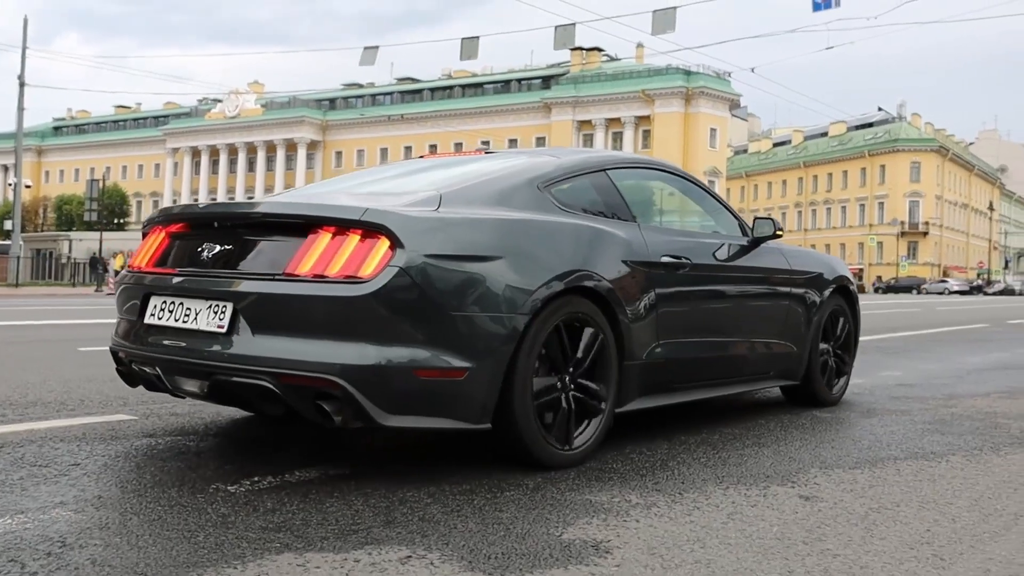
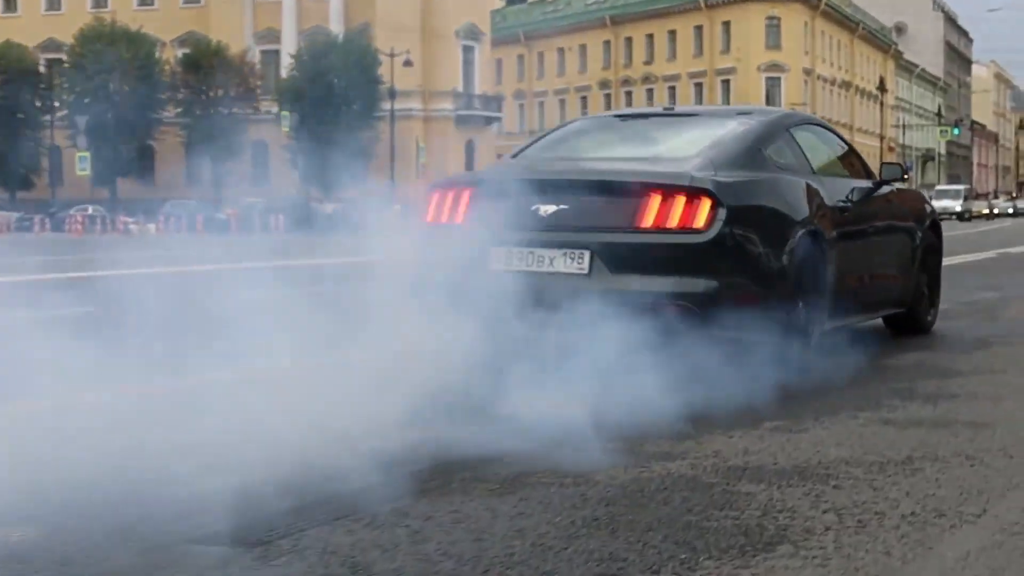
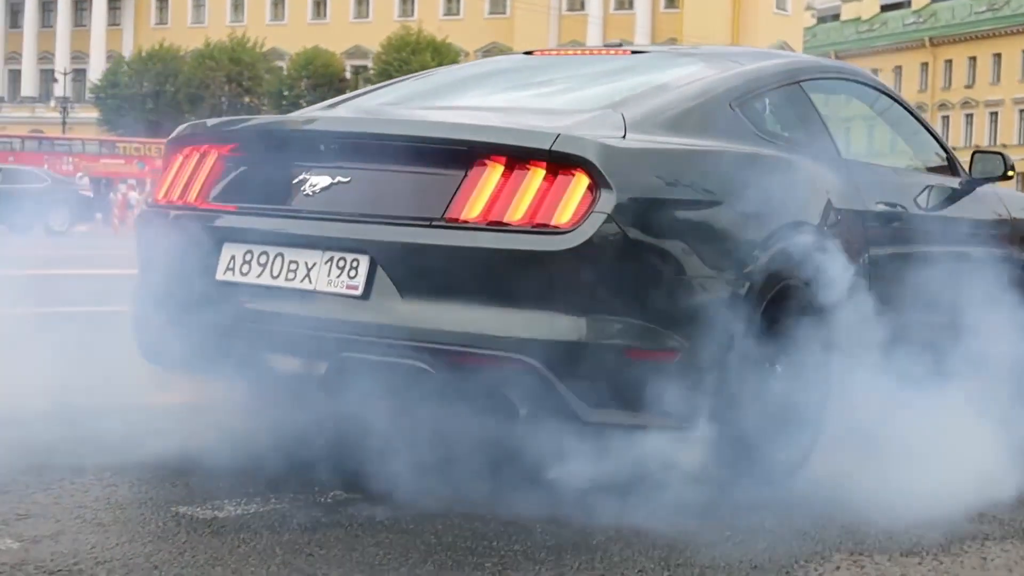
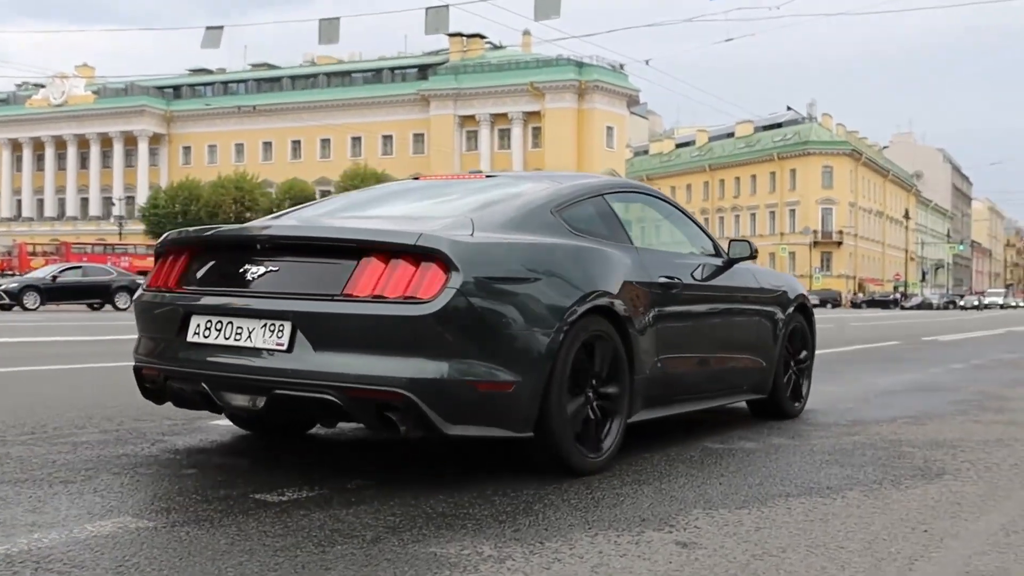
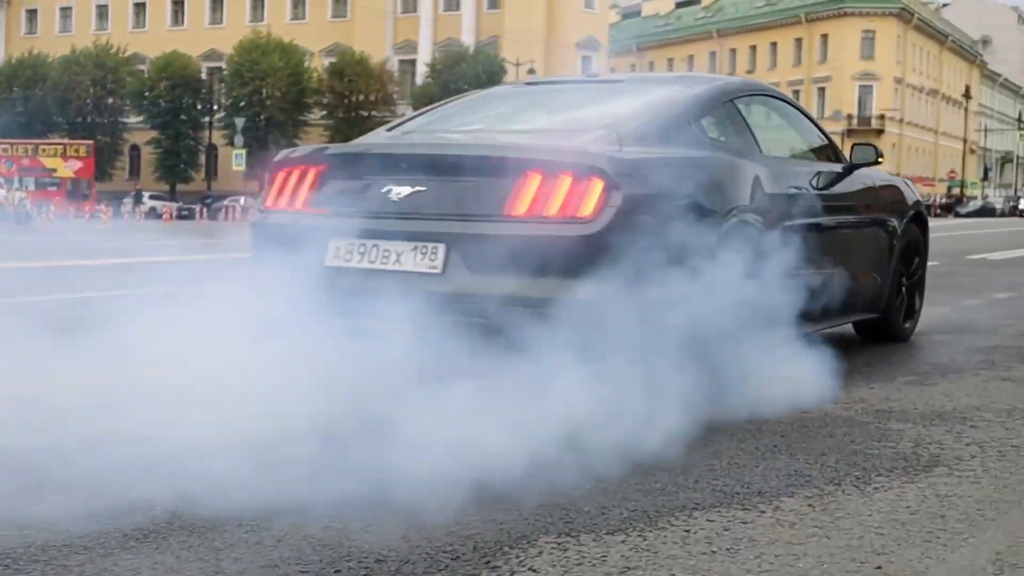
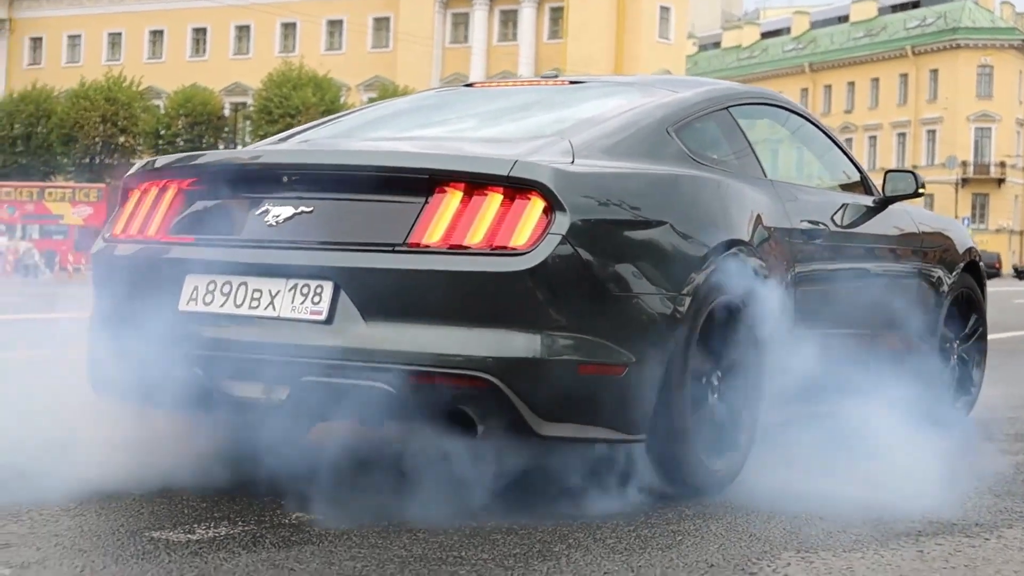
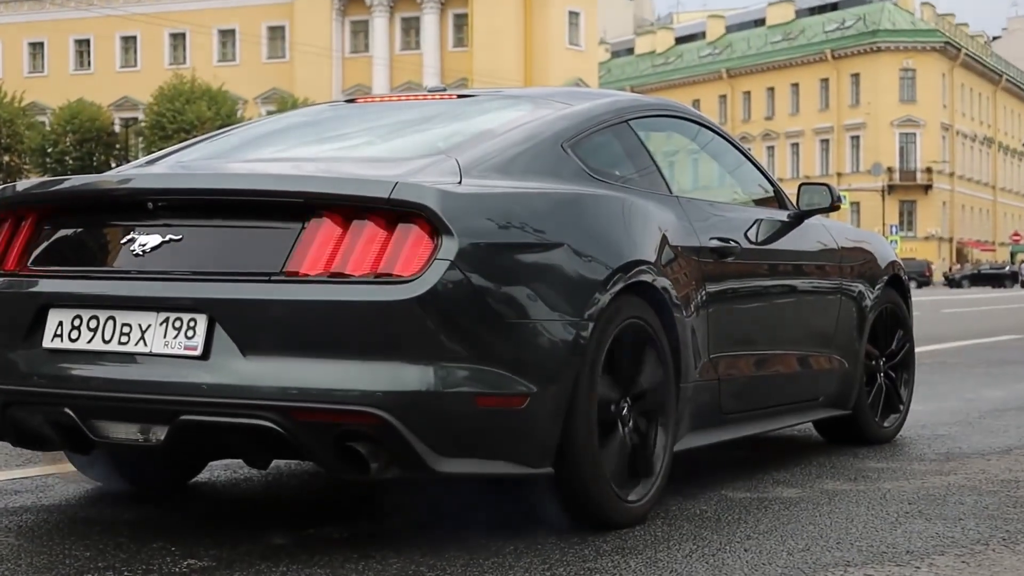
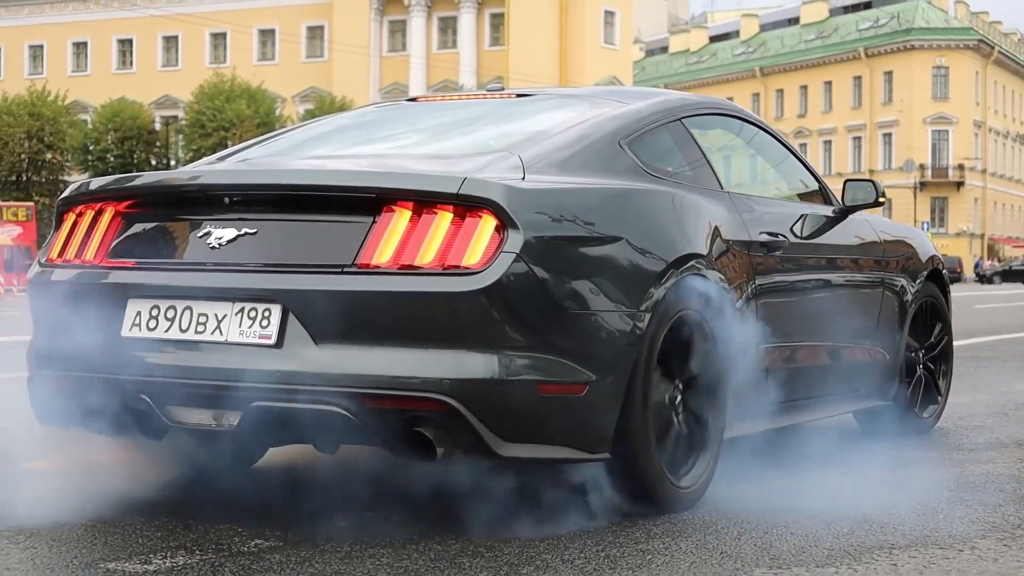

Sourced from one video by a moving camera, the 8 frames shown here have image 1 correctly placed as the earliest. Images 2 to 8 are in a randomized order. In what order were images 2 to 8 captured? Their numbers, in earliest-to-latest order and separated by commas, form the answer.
4, 7, 8, 6, 3, 5, 2
